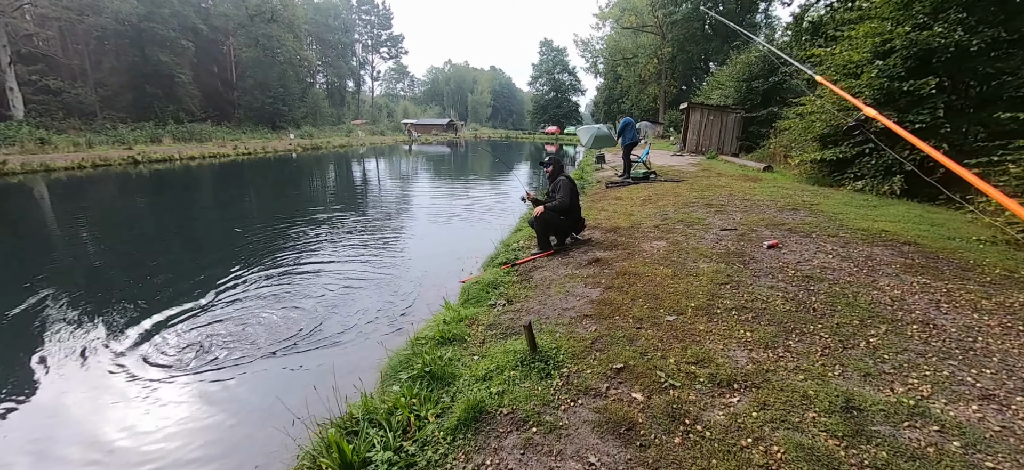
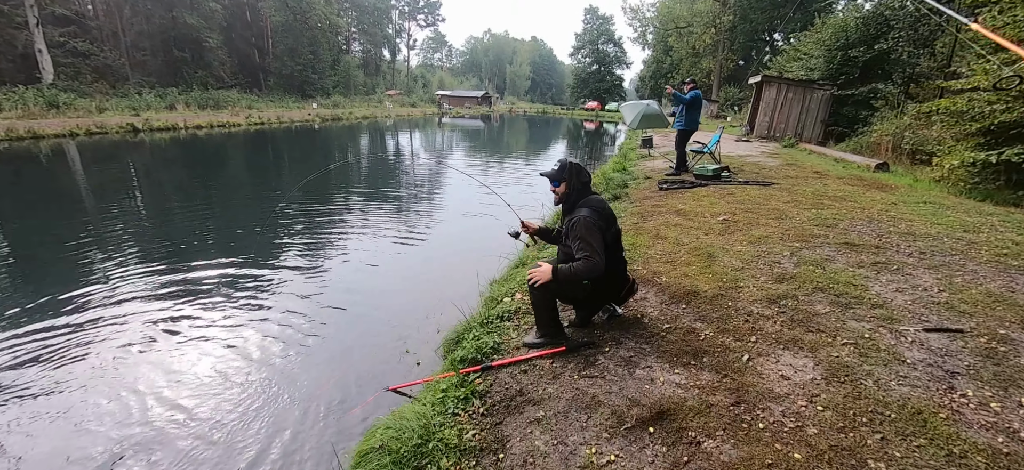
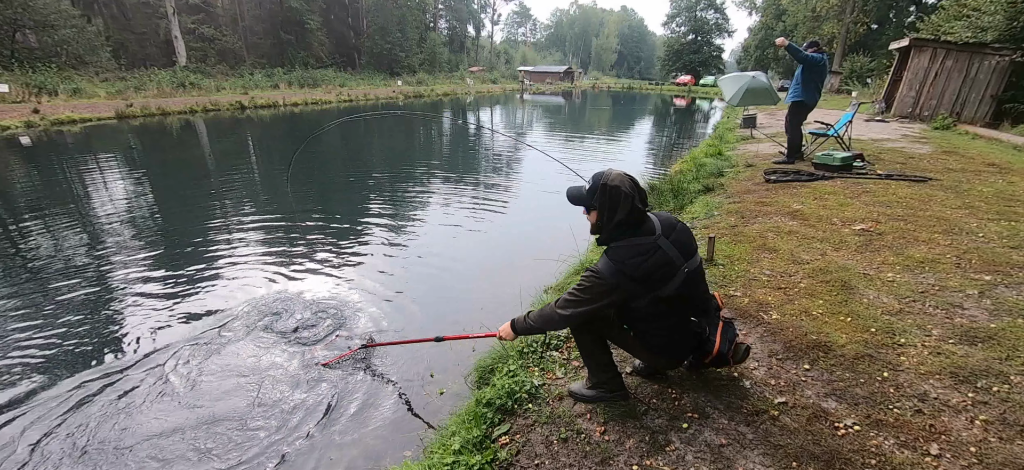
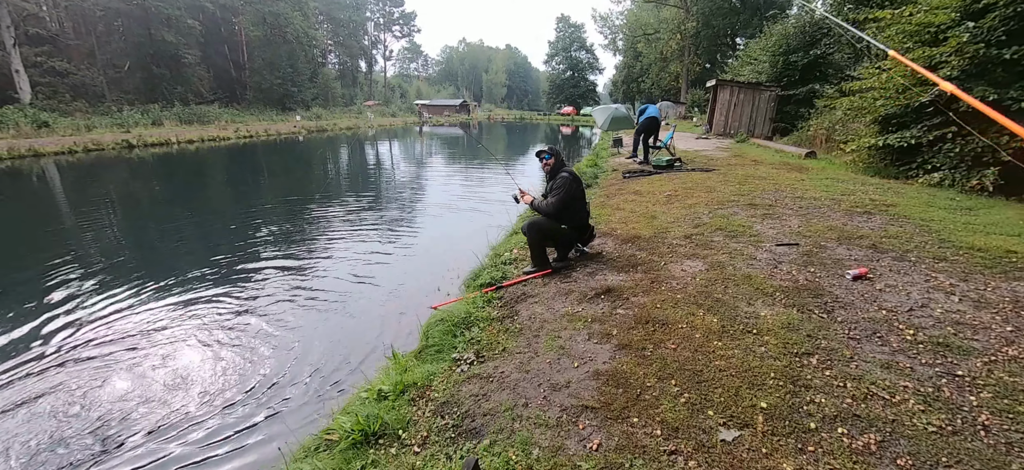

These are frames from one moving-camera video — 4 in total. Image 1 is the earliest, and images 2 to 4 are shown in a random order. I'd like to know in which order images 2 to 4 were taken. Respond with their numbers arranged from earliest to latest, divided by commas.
4, 2, 3
